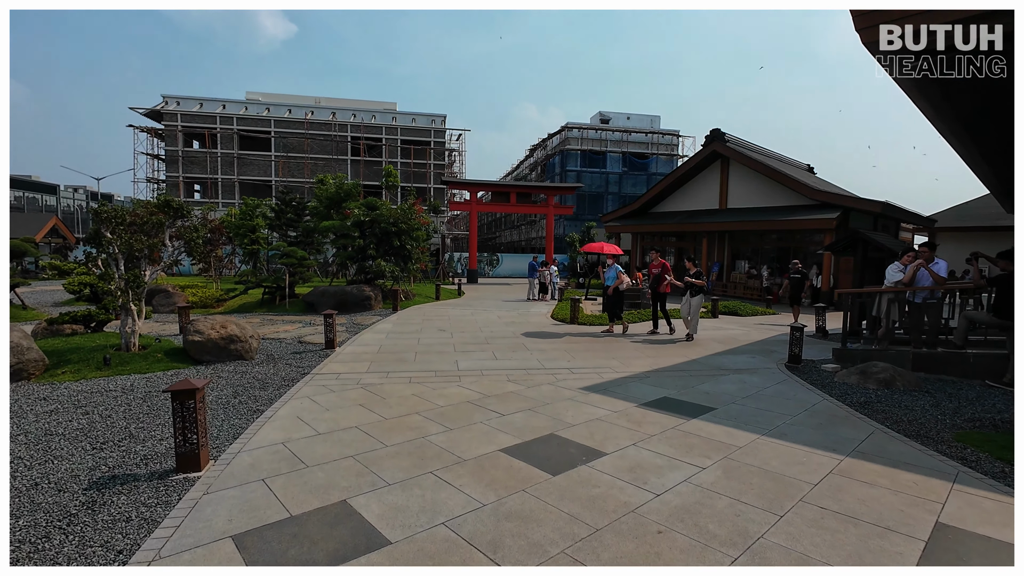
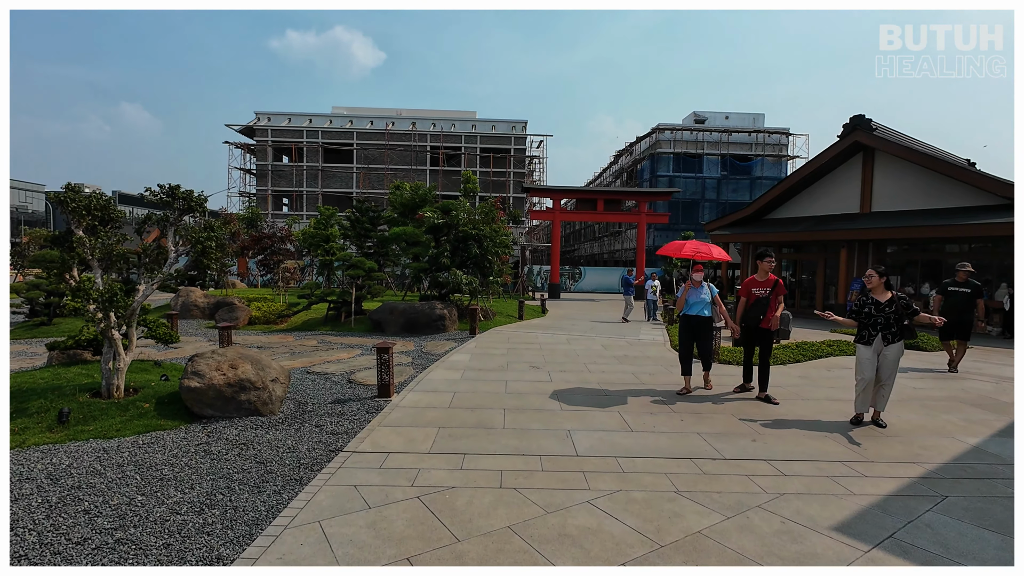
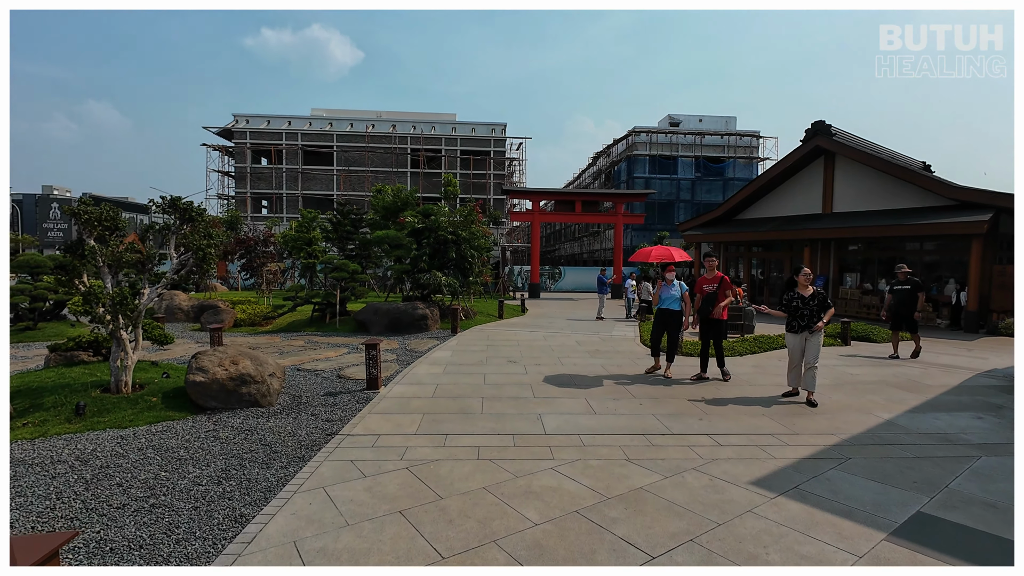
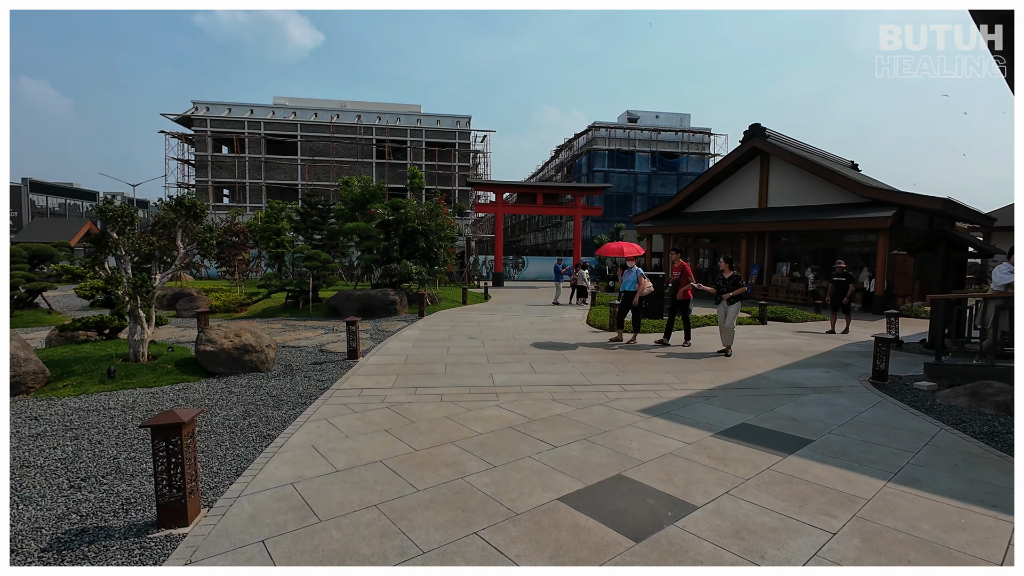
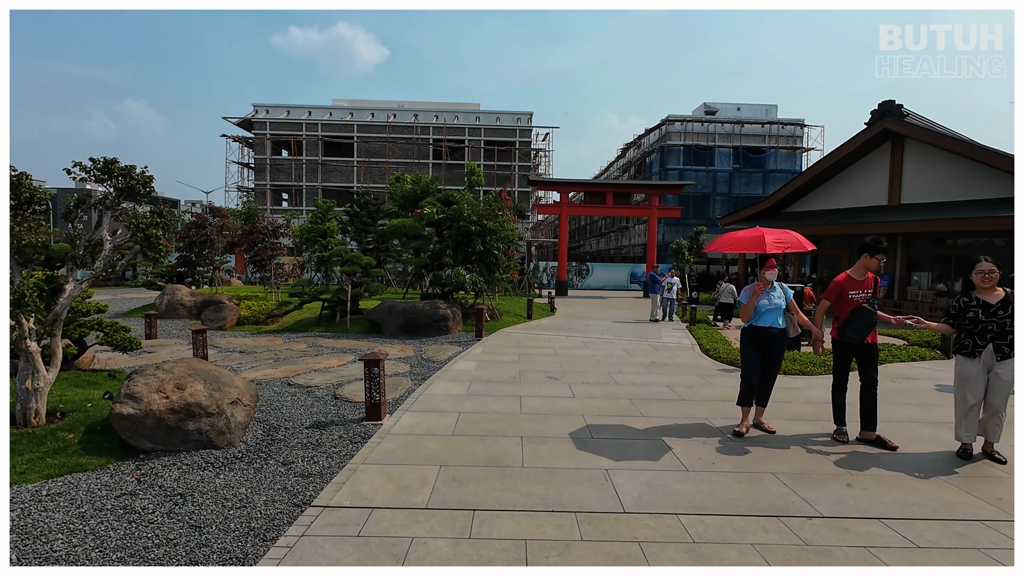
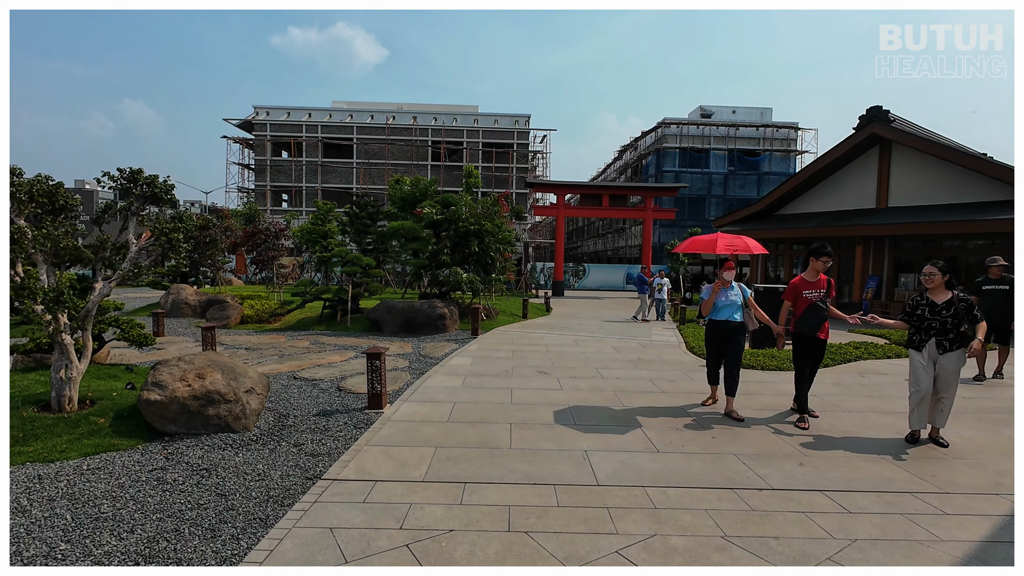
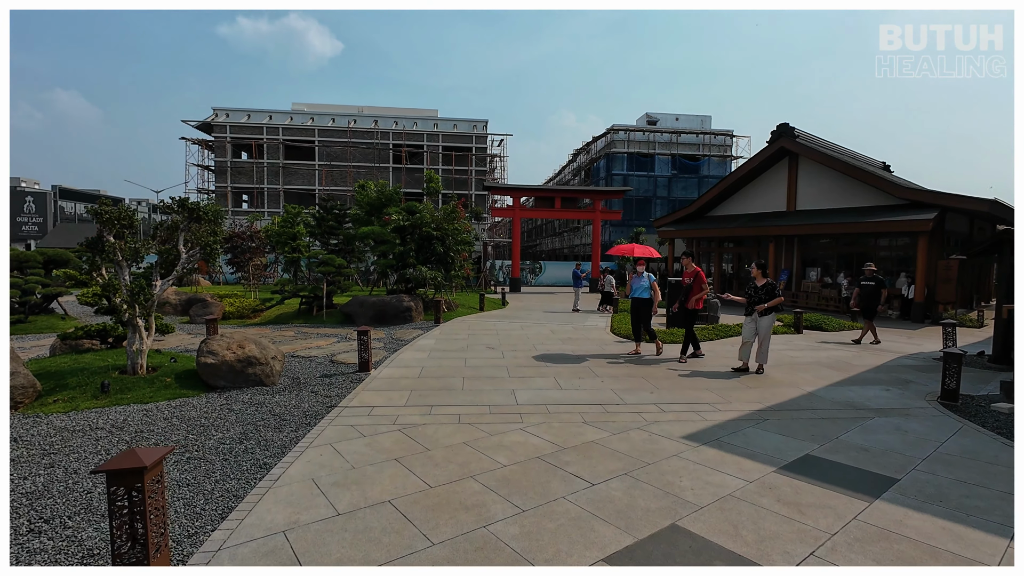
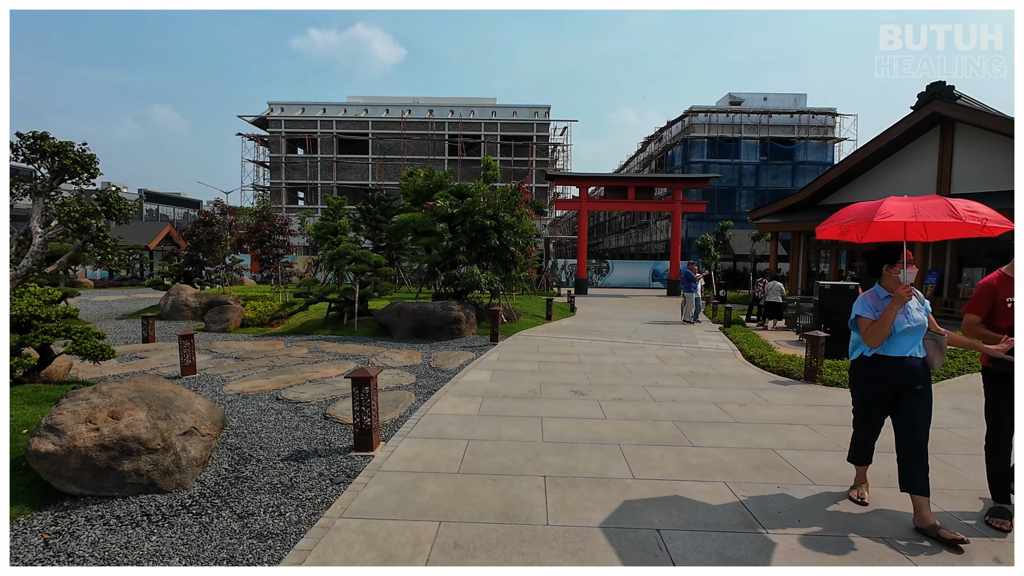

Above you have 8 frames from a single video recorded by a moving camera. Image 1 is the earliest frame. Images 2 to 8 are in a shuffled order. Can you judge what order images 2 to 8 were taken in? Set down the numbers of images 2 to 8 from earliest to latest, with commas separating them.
4, 7, 3, 2, 6, 5, 8
